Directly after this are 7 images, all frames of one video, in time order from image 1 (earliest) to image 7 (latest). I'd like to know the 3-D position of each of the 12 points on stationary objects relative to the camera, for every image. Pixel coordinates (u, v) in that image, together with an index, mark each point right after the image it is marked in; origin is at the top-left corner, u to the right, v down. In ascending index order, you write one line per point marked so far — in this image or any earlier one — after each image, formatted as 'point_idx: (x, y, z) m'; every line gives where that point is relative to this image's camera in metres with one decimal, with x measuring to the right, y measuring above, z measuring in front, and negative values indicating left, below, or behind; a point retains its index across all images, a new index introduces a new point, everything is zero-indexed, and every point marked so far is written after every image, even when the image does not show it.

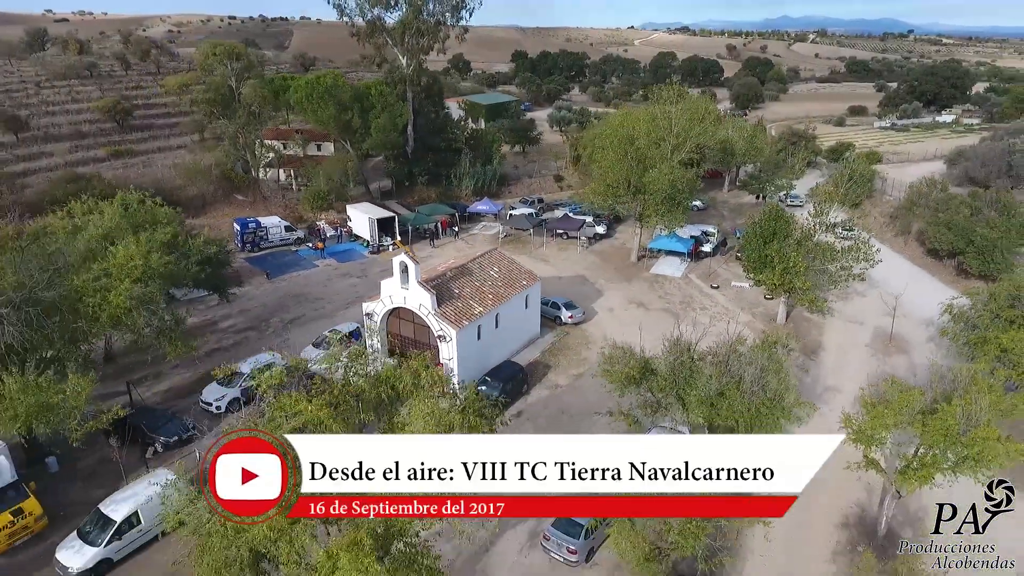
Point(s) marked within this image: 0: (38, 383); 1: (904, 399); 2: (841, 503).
0: (-11.2, -2.4, +15.4) m
1: (+9.4, -2.6, +14.9) m
2: (+9.3, -6.0, +17.6) m
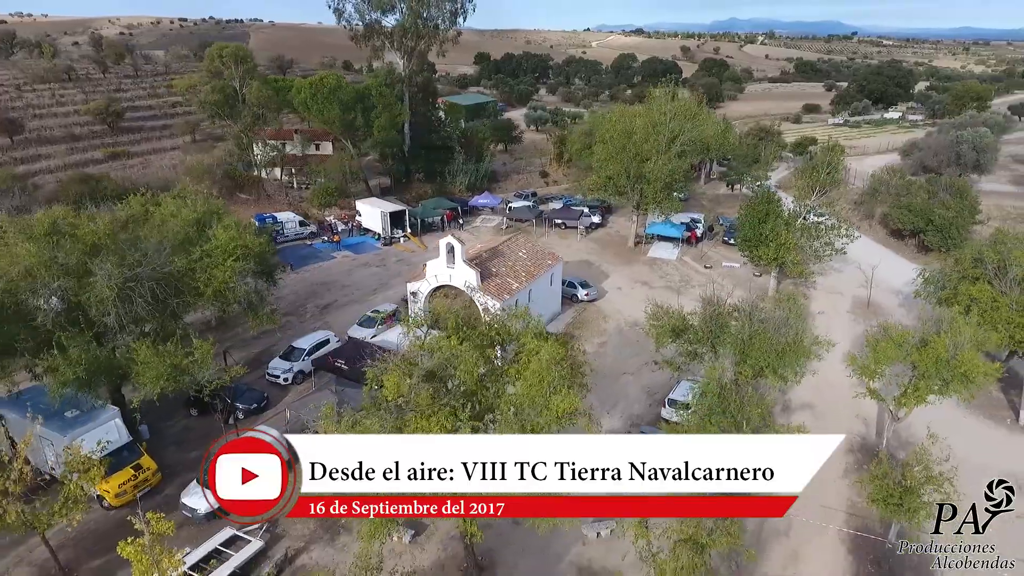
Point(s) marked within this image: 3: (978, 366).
0: (-9.3, -1.7, +17.4) m
1: (+11.3, -1.4, +18.2) m
2: (+11.1, -4.8, +20.8) m
3: (+12.9, -2.1, +17.3) m
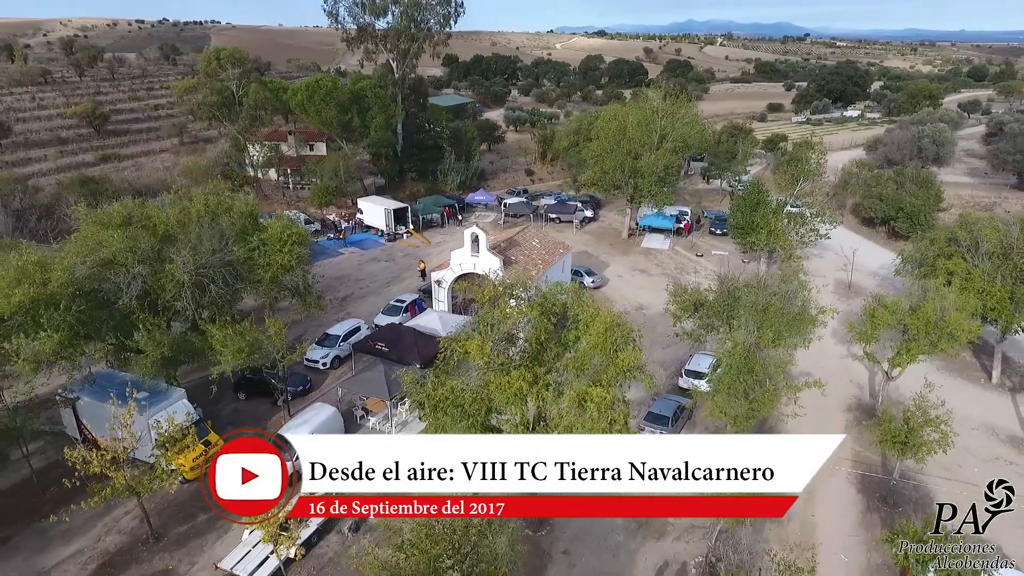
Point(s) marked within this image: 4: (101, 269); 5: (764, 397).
0: (-8.0, -1.3, +18.8) m
1: (+12.6, -0.5, +20.6) m
2: (+12.3, -3.9, +23.2) m
3: (+14.2, -1.2, +19.8) m
4: (-11.5, +0.6, +17.8) m
5: (+7.4, -3.1, +18.0) m
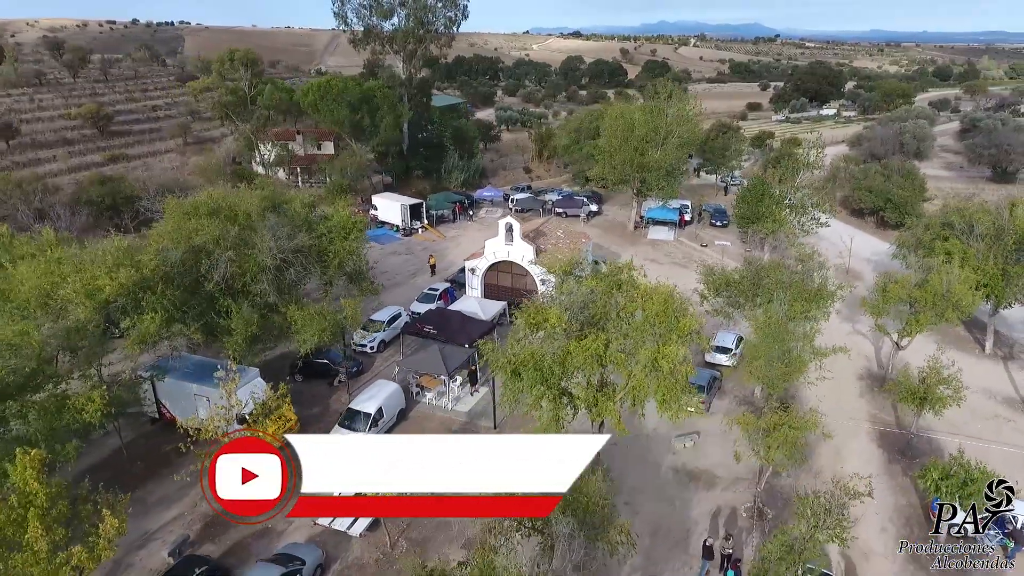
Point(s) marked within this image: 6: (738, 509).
0: (-6.2, -0.8, +20.2) m
1: (+14.3, +0.3, +22.8) m
2: (+13.9, -3.1, +25.5) m
3: (+15.9, -0.3, +22.1) m
4: (-9.8, +1.0, +19.2) m
5: (+9.2, -2.3, +20.0) m
6: (+6.4, -6.2, +17.7) m
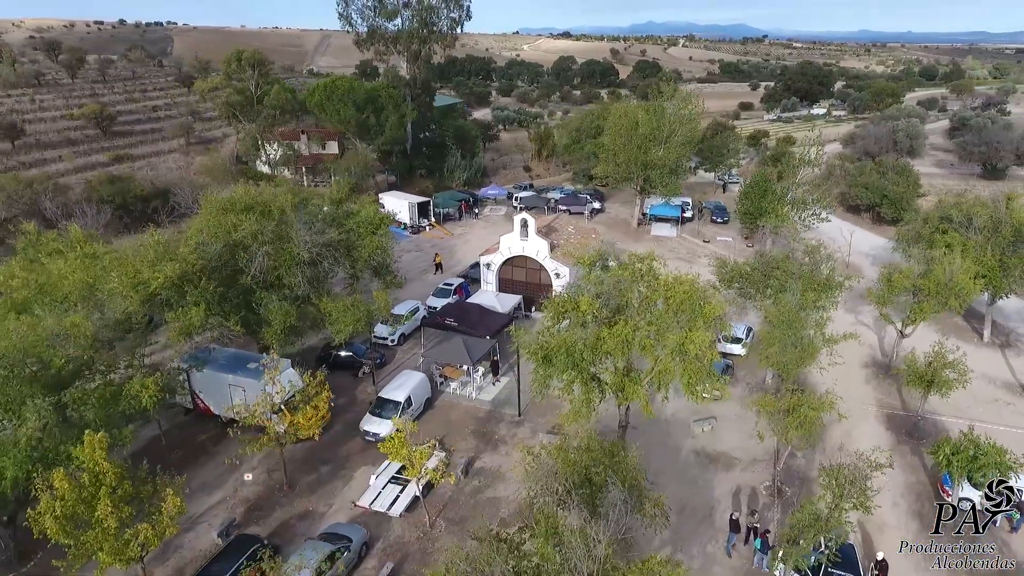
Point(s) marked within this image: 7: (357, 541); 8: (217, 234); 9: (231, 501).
0: (-5.4, -0.5, +20.9) m
1: (+15.1, +0.6, +23.9) m
2: (+14.7, -2.8, +26.5) m
3: (+16.7, +0.1, +23.1) m
4: (-8.9, +1.2, +19.8) m
5: (+10.0, -2.0, +21.0) m
6: (+7.3, -5.9, +18.6) m
7: (-4.0, -6.5, +16.0) m
8: (-9.3, +1.7, +19.8) m
9: (-8.2, -6.2, +18.3) m
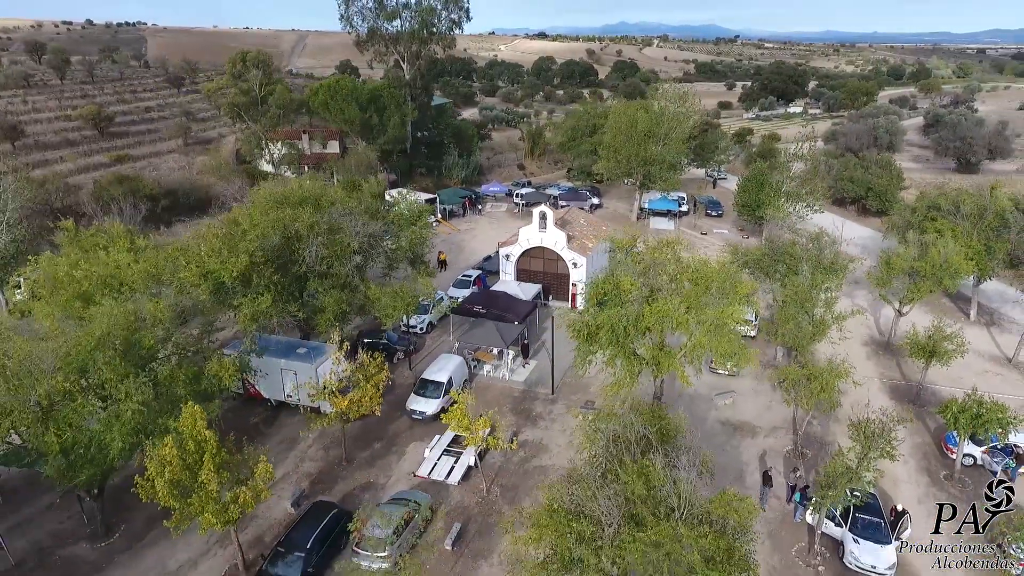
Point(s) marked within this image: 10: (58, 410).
0: (-4.1, -0.1, +22.2) m
1: (+16.2, +1.4, +25.9) m
2: (+15.8, -2.0, +28.4) m
3: (+17.9, +0.8, +25.2) m
4: (-7.6, +1.6, +21.0) m
5: (+11.3, -1.3, +22.8) m
6: (+8.7, -5.3, +20.3) m
7: (-2.4, -6.0, +17.4) m
8: (-8.0, +2.1, +20.9) m
9: (-6.8, -5.8, +19.5) m
10: (-10.8, -2.9, +14.9) m
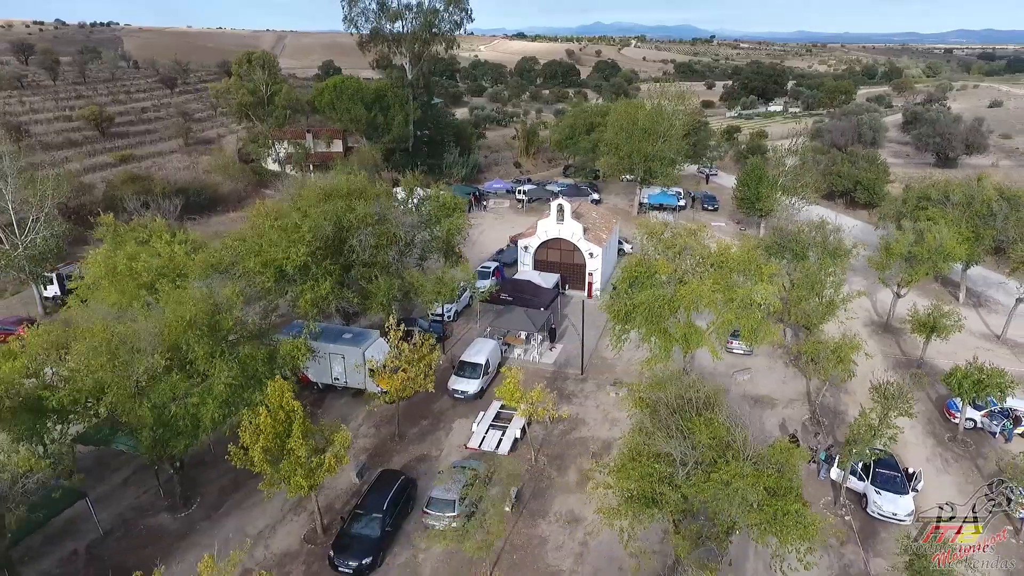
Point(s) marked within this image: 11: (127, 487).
0: (-2.8, +0.4, +23.5) m
1: (+17.3, +2.1, +27.8) m
2: (+16.9, -1.3, +30.4) m
3: (+19.1, +1.6, +27.2) m
4: (-6.3, +2.1, +22.2) m
5: (+12.6, -0.7, +24.6) m
6: (+10.1, -4.6, +22.1) m
7: (-0.9, -5.5, +18.8) m
8: (-6.7, +2.5, +22.1) m
9: (-5.3, -5.4, +20.8) m
10: (-9.2, -2.5, +16.0) m
11: (-11.7, -6.0, +19.0) m
